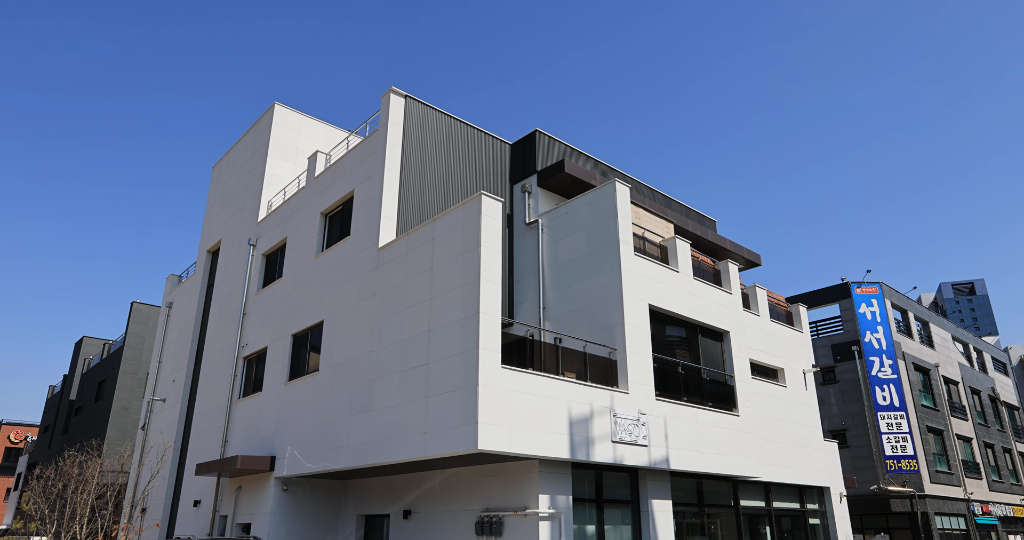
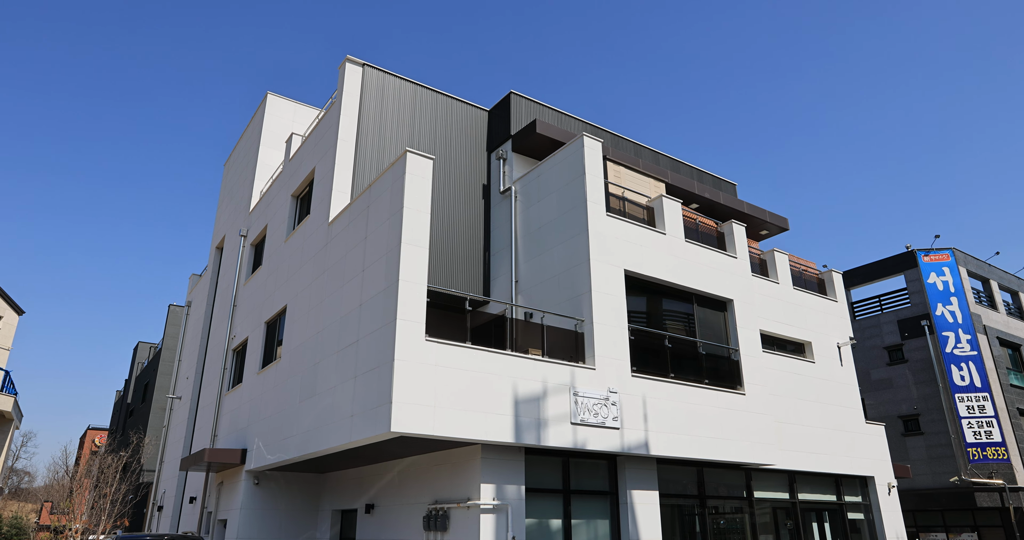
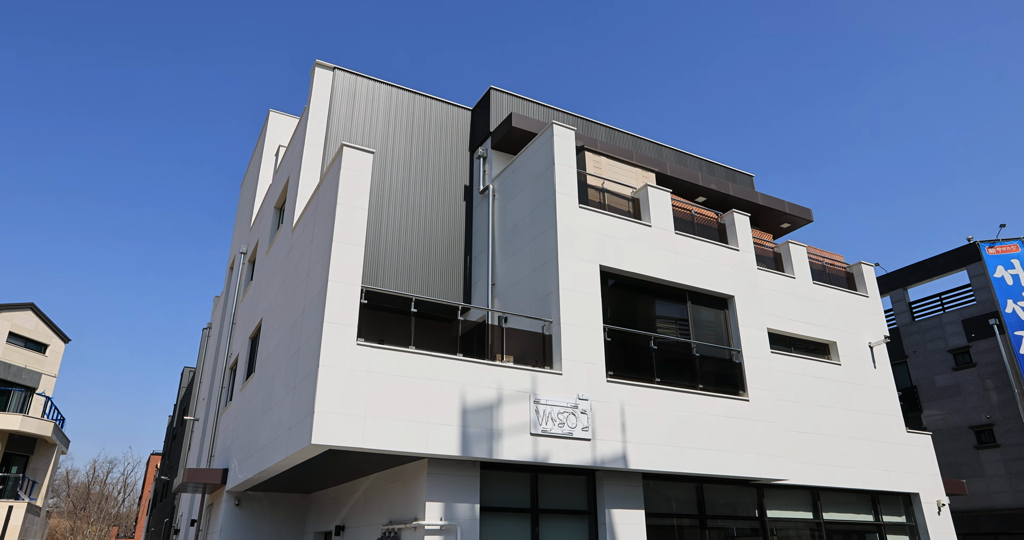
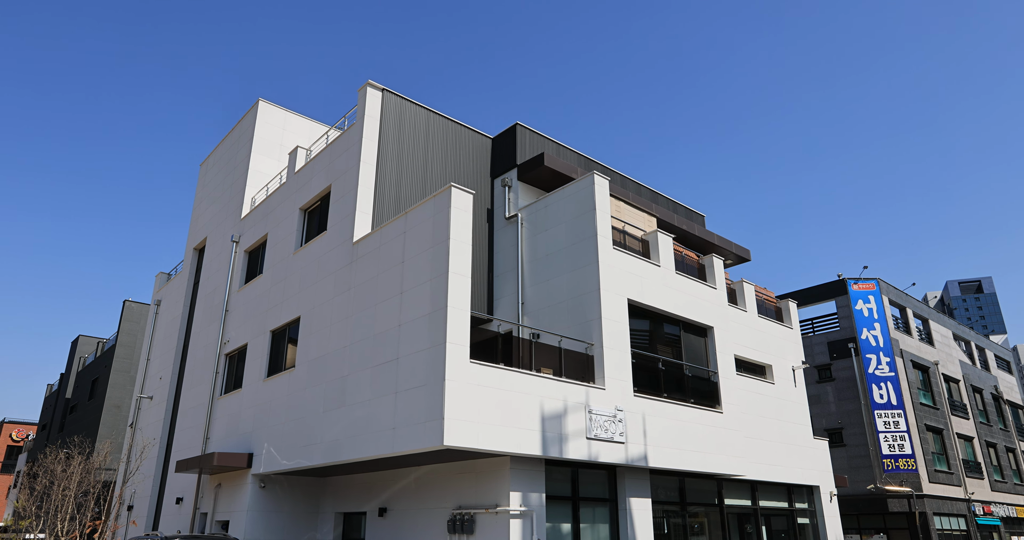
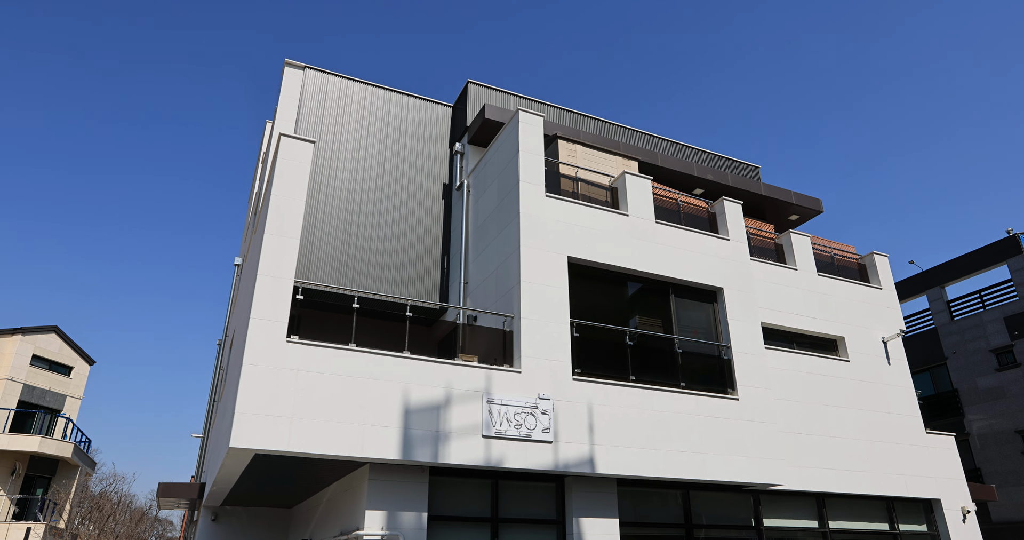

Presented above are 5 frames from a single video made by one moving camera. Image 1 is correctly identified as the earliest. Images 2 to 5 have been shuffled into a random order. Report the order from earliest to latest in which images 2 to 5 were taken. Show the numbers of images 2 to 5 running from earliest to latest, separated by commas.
4, 2, 3, 5
